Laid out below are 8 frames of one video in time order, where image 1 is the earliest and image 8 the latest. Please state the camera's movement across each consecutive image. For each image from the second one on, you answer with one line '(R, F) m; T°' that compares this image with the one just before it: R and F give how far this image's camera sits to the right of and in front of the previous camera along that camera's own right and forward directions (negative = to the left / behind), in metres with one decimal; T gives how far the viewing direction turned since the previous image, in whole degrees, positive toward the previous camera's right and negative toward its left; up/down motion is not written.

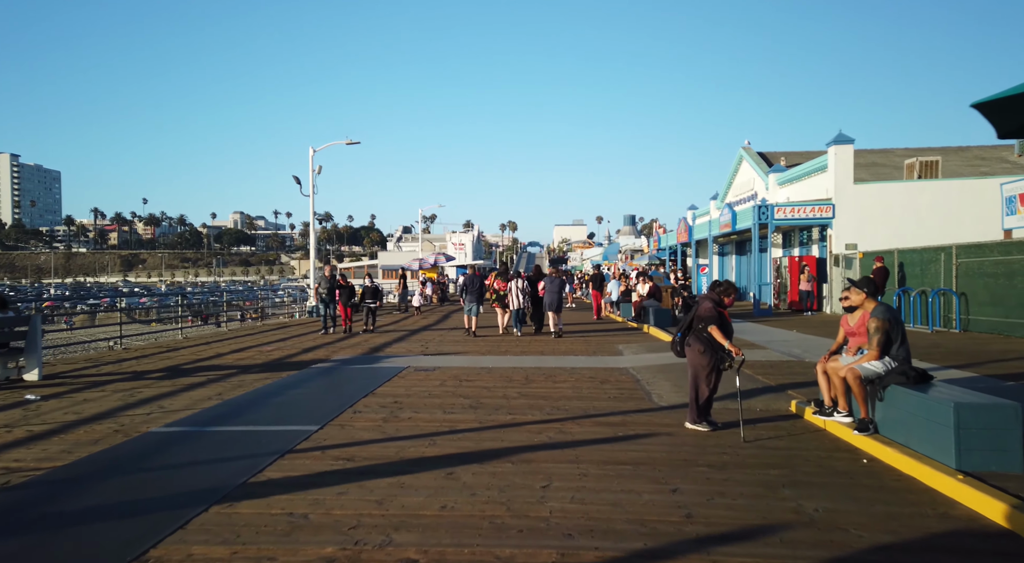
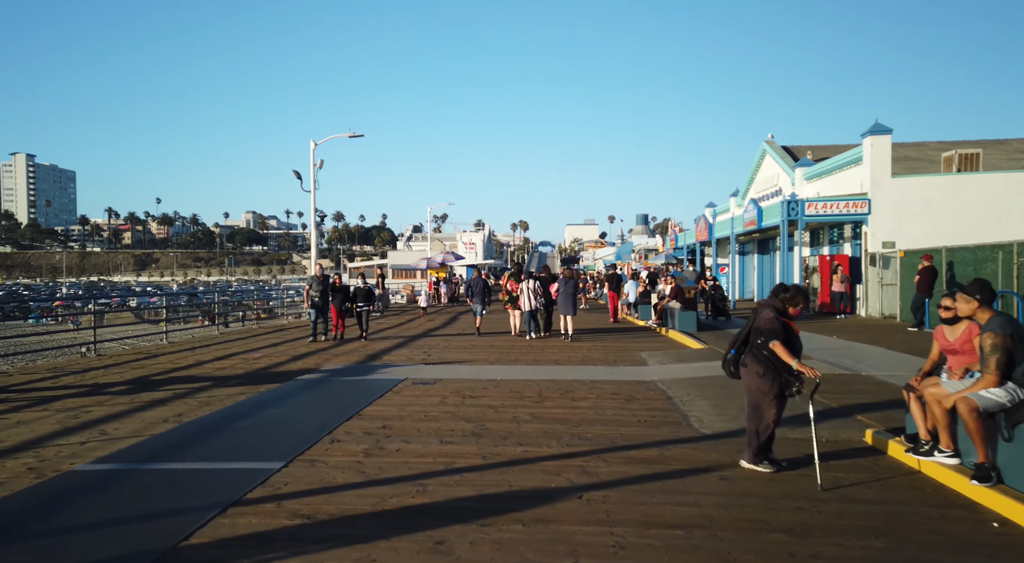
(0.0, +1.6) m; -1°
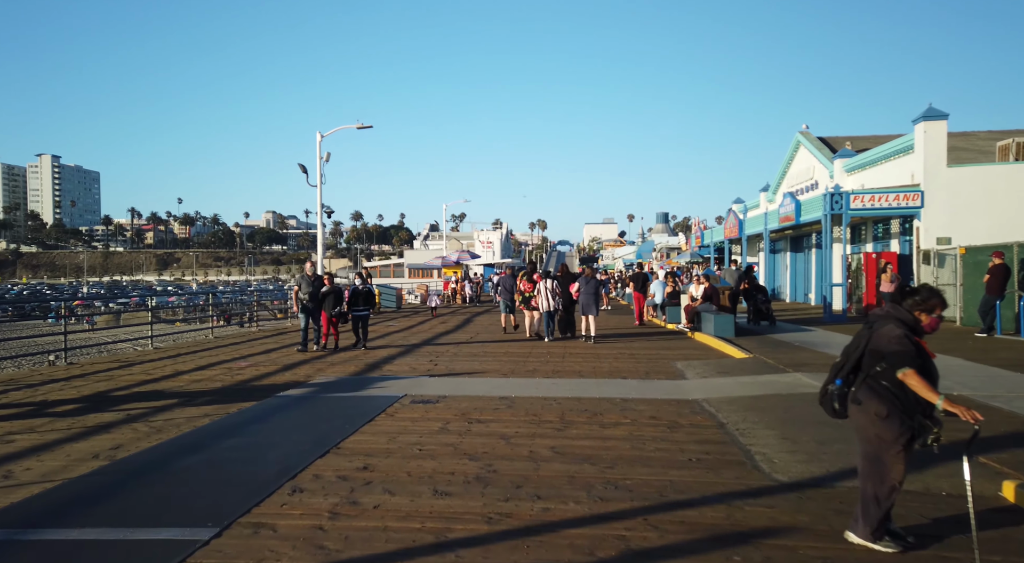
(0.0, +1.7) m; -1°
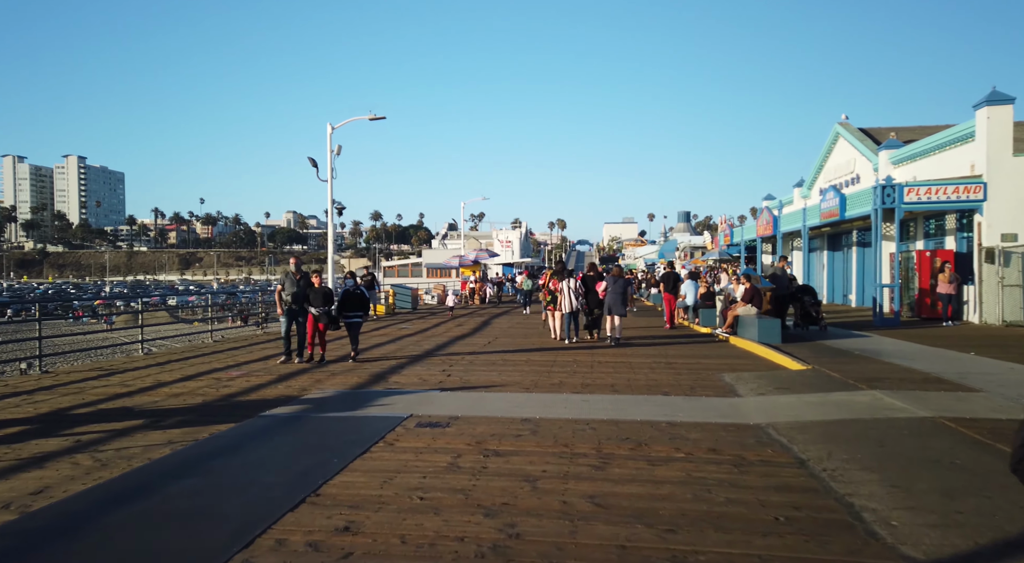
(-0.1, +1.6) m; -1°
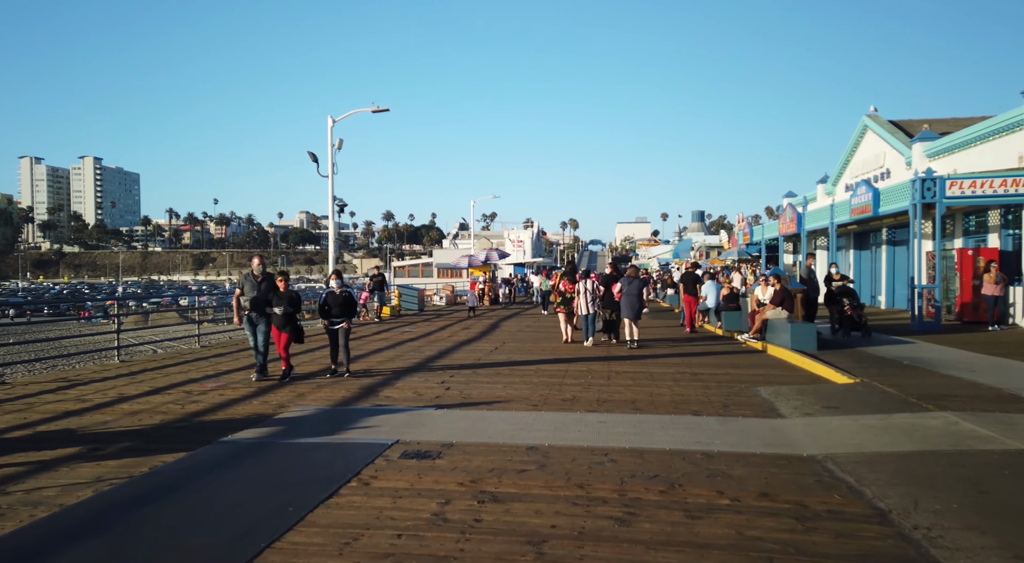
(+0.1, +1.3) m; -1°
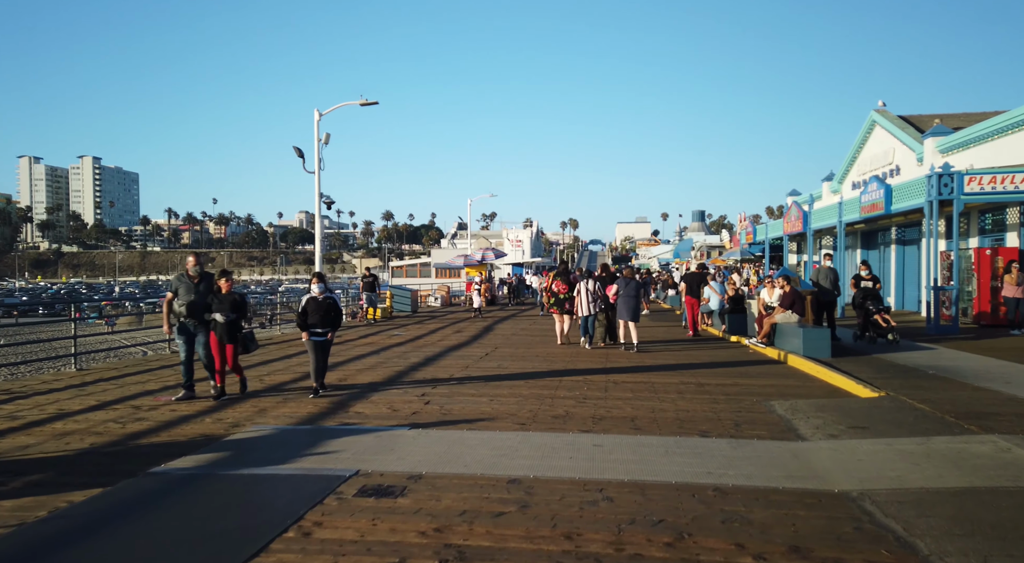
(+0.2, +1.0) m; 0°
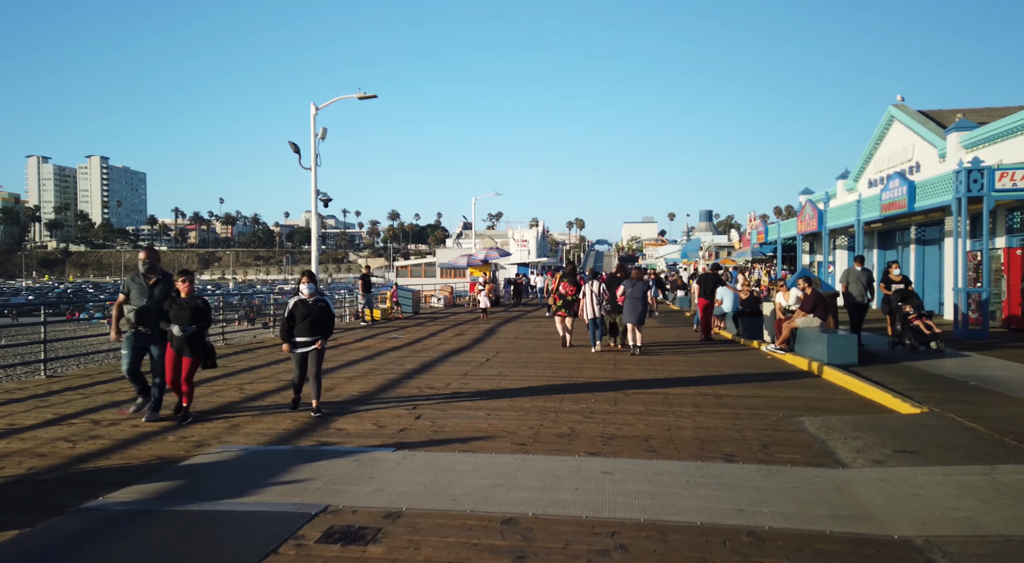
(+0.1, +0.9) m; 0°
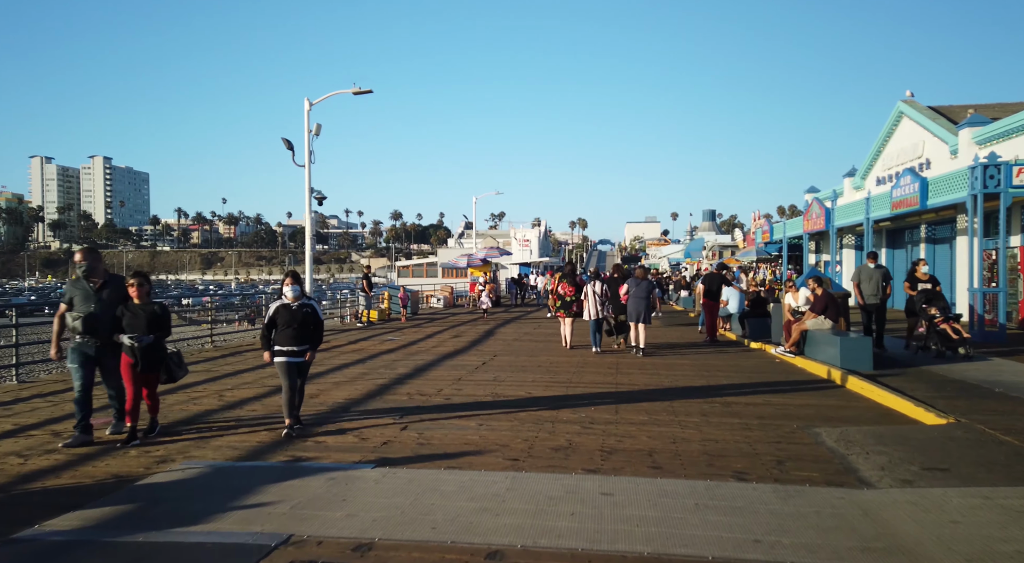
(+0.1, +0.6) m; 0°
